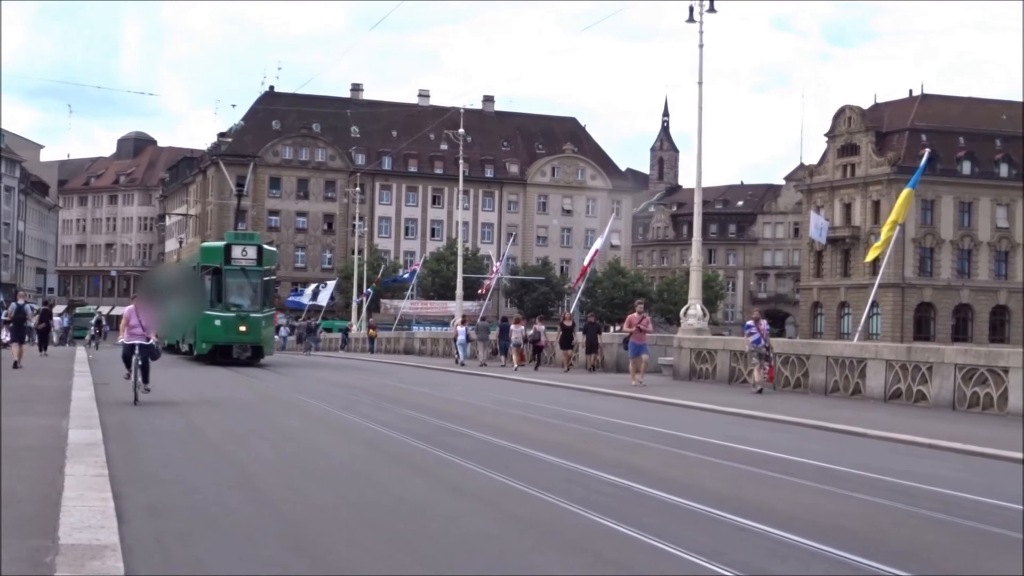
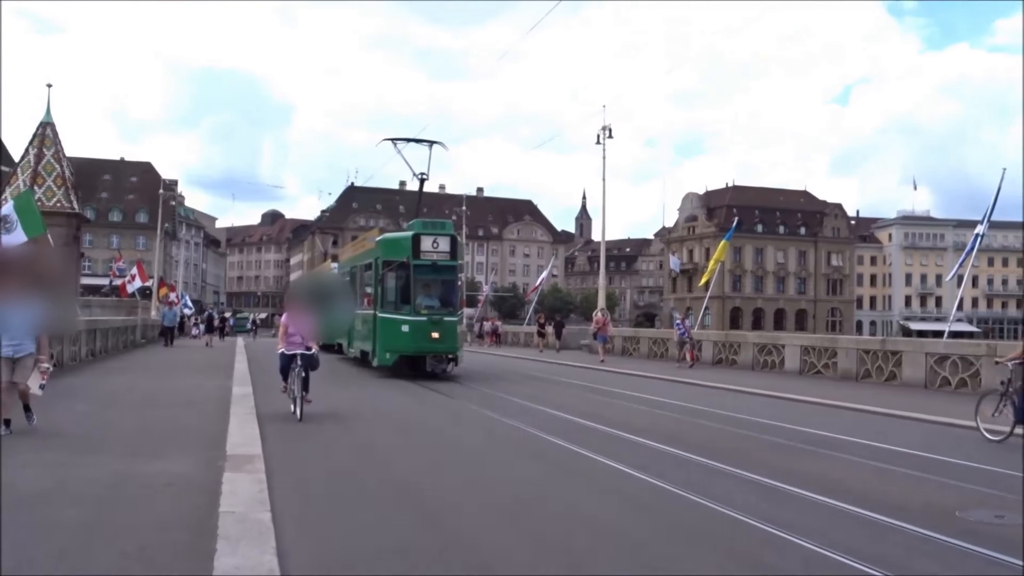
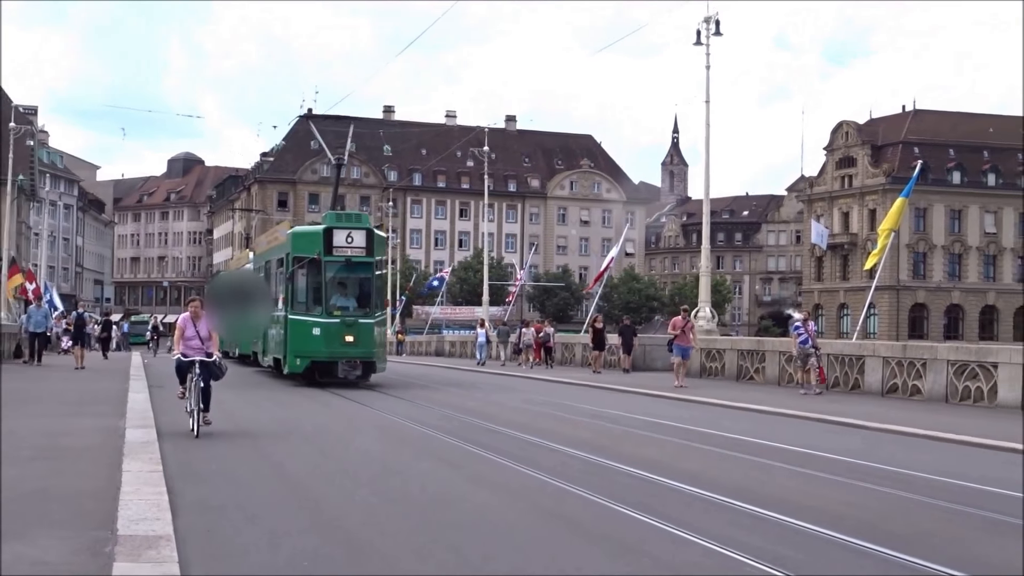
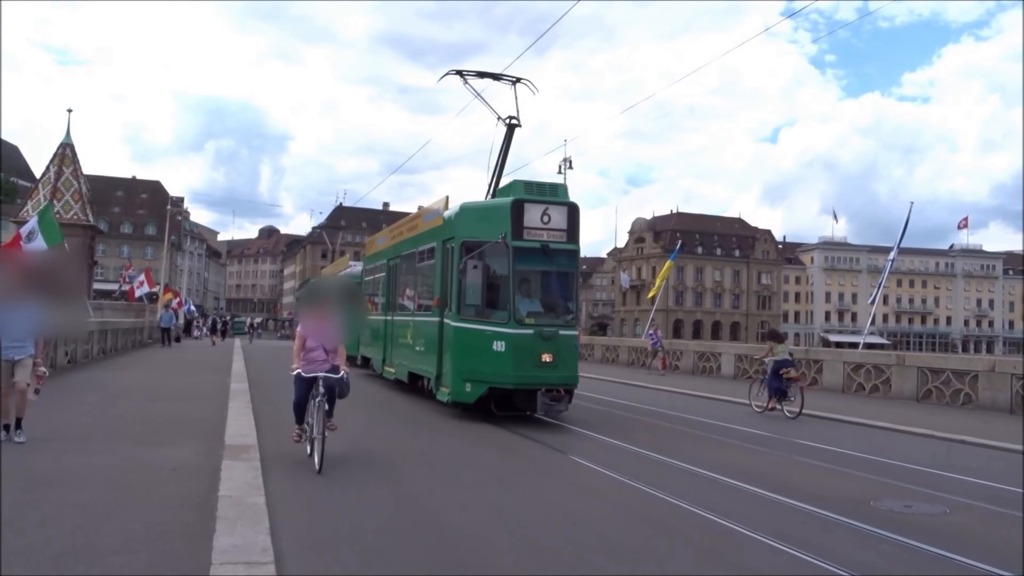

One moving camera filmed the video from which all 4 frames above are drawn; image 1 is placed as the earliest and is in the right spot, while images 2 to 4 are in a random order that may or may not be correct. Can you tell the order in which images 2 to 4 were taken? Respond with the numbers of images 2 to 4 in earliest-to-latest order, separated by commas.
3, 2, 4
